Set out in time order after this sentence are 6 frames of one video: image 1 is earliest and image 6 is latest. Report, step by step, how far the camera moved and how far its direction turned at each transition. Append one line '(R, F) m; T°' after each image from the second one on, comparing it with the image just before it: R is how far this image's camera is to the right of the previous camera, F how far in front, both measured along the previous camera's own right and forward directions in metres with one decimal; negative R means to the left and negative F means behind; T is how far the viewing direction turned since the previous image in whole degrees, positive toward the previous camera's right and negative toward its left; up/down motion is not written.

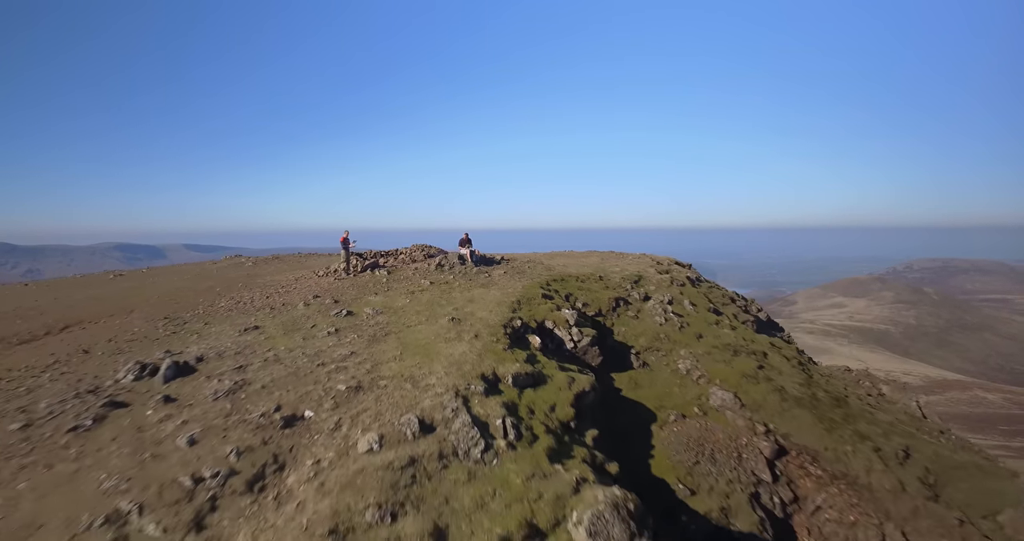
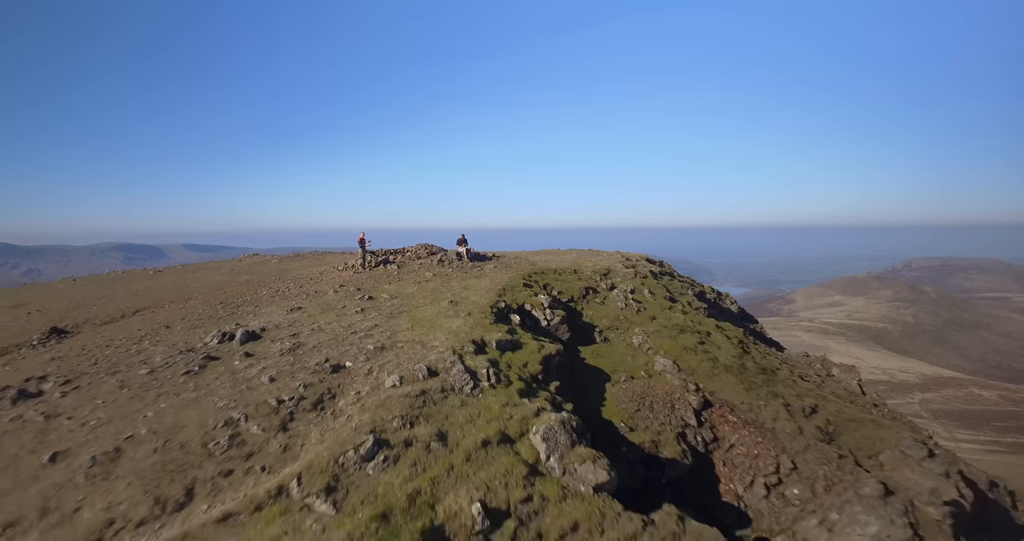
(+0.2, -1.5) m; 0°
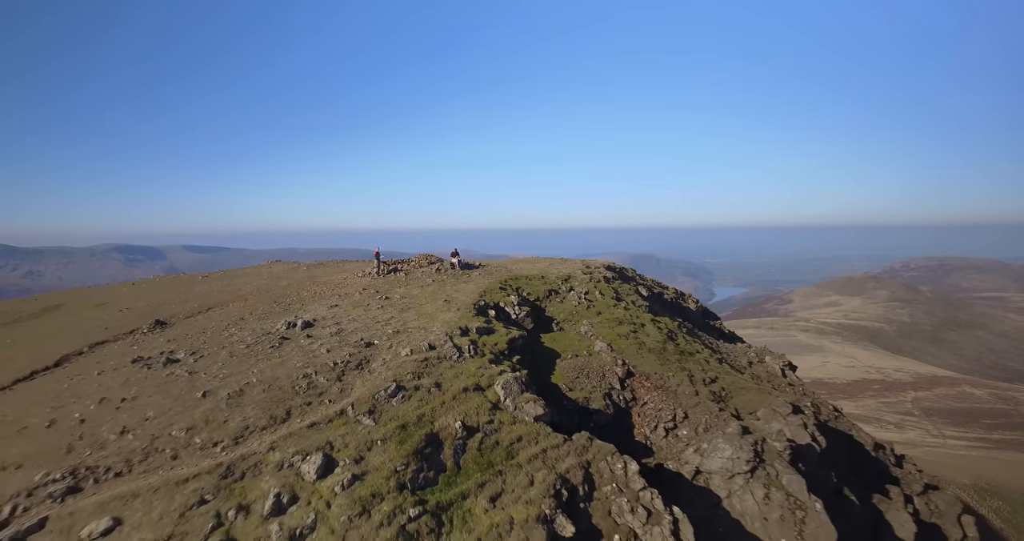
(+0.4, -2.6) m; 0°
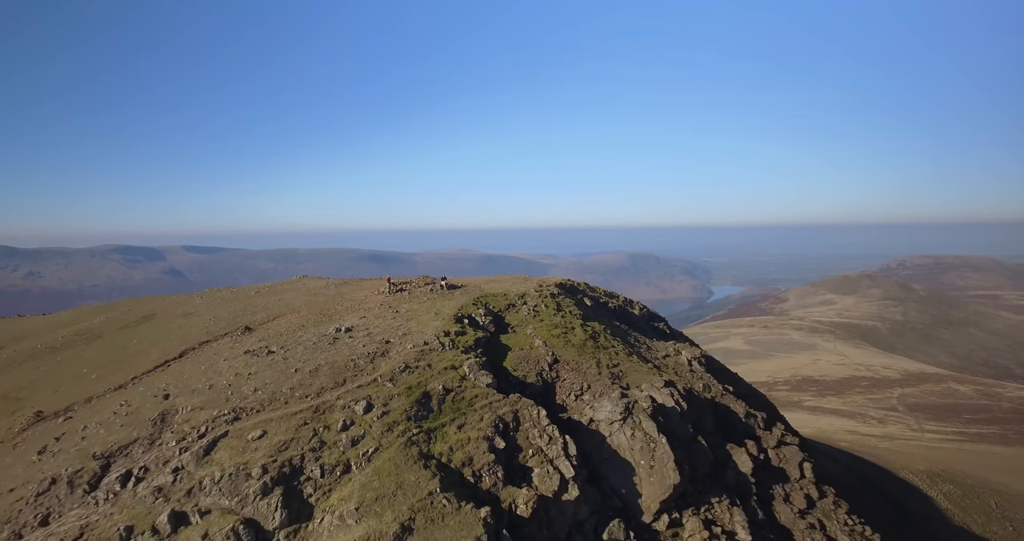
(+1.0, -4.9) m; 0°
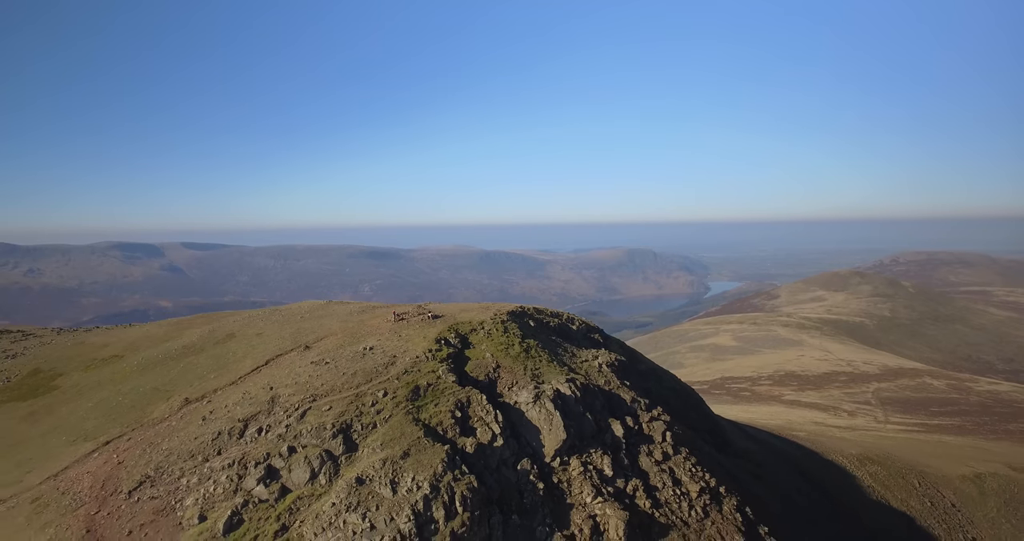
(+1.9, -8.7) m; 0°
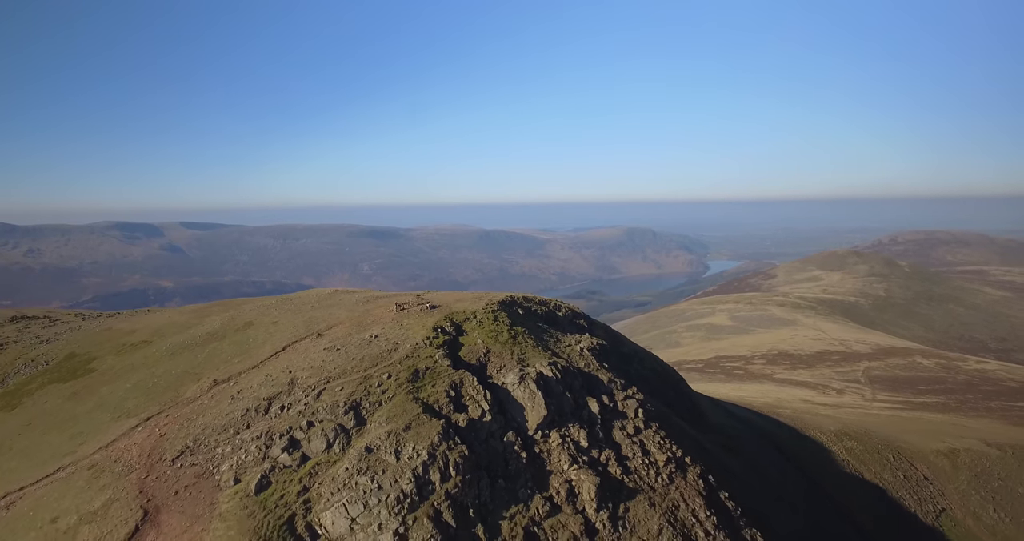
(+0.6, -2.8) m; 0°
